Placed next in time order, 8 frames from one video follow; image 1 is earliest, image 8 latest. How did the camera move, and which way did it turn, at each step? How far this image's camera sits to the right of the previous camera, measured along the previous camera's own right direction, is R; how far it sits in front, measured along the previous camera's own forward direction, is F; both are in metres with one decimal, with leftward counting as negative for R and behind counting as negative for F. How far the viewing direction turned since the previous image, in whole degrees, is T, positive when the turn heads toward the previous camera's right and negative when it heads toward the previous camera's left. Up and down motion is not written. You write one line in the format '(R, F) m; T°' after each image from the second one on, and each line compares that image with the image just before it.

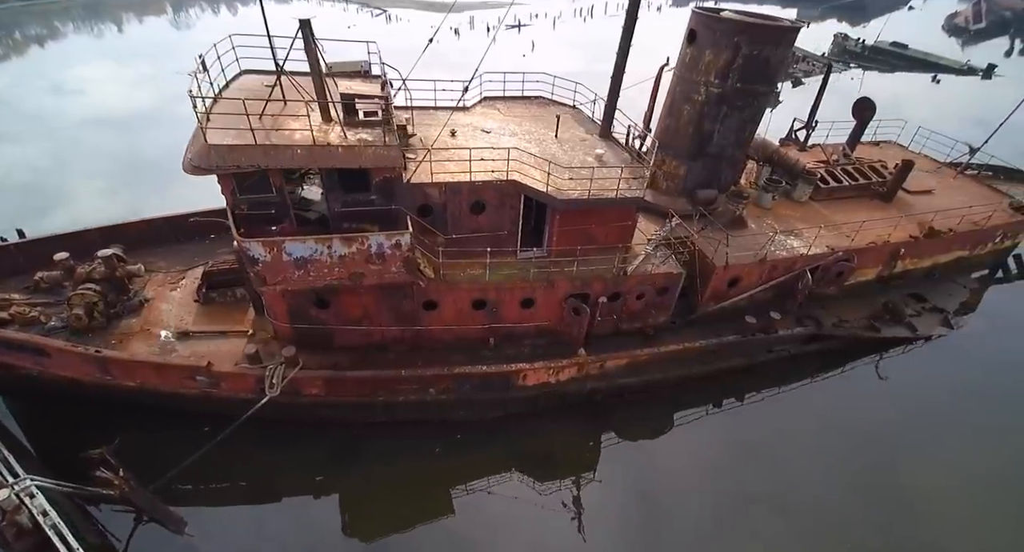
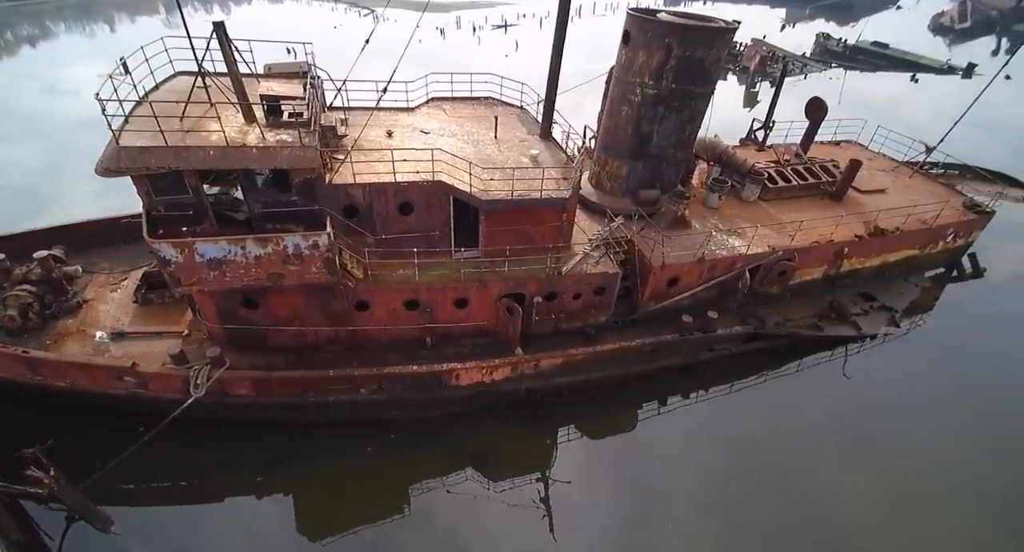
(+1.3, 0.0) m; 0°
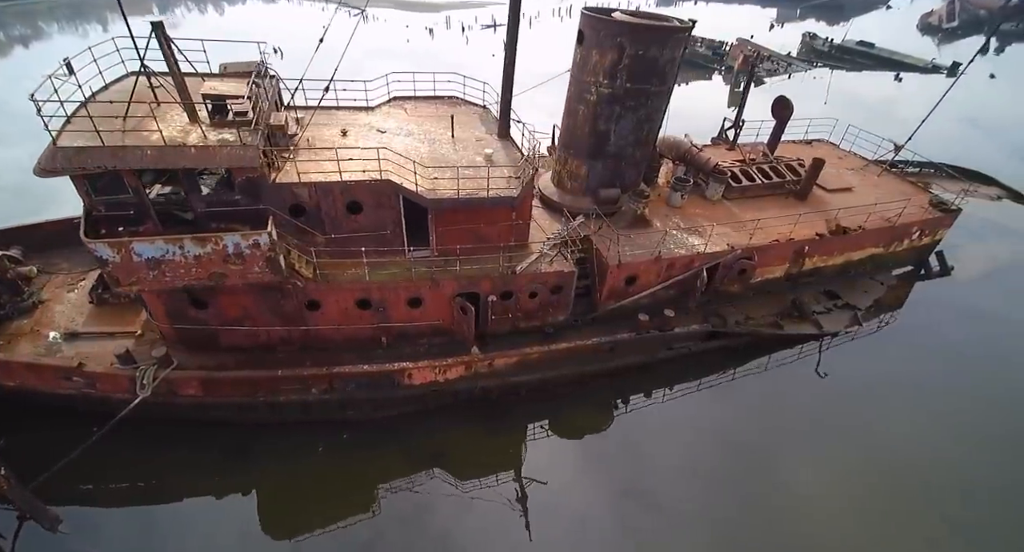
(+0.9, 0.0) m; 0°
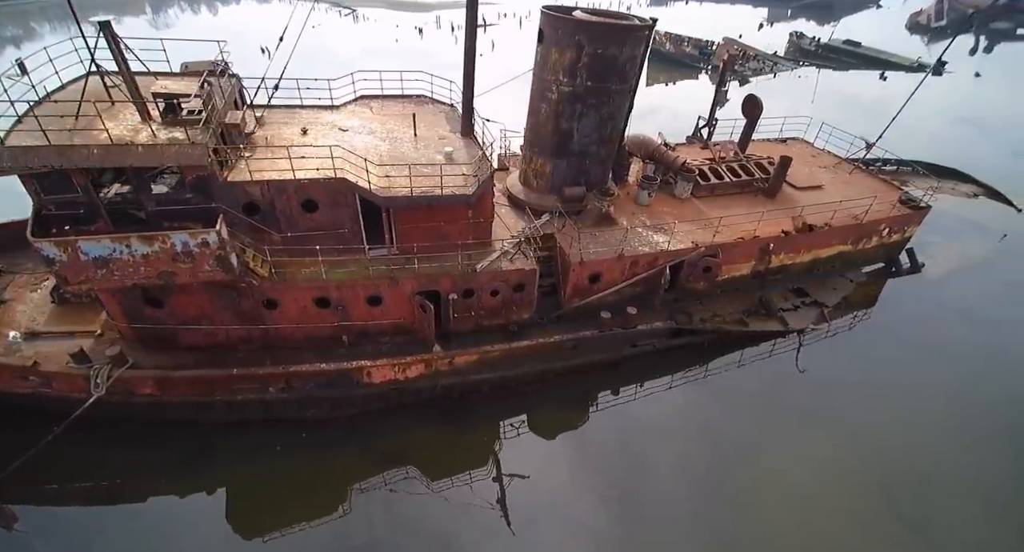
(+0.8, 0.0) m; 0°
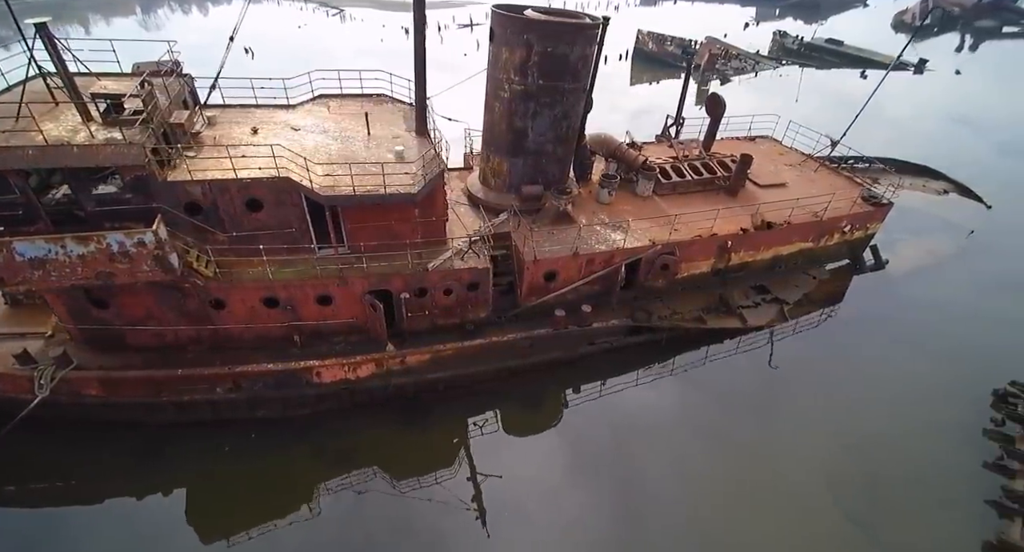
(+0.9, 0.0) m; 0°
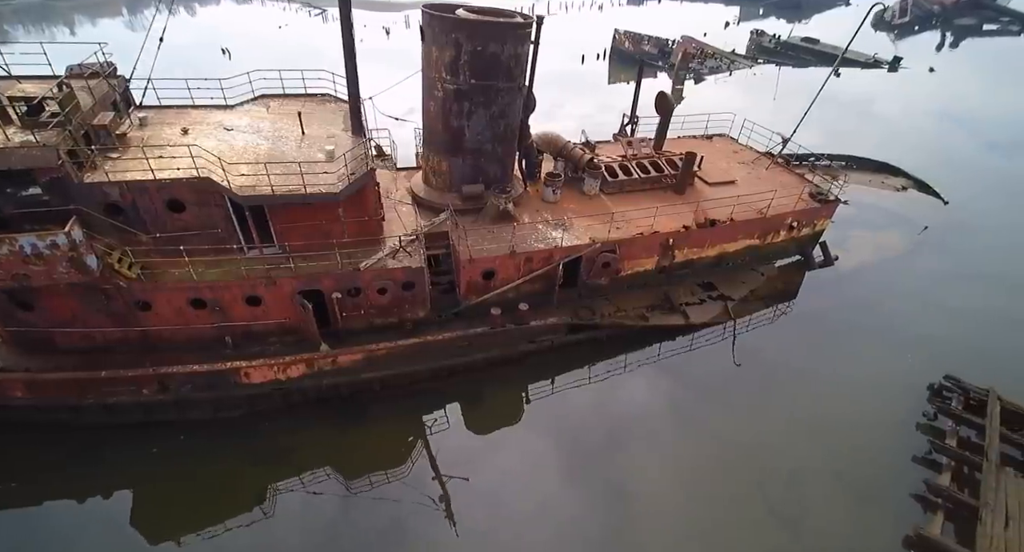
(+1.3, 0.0) m; 0°
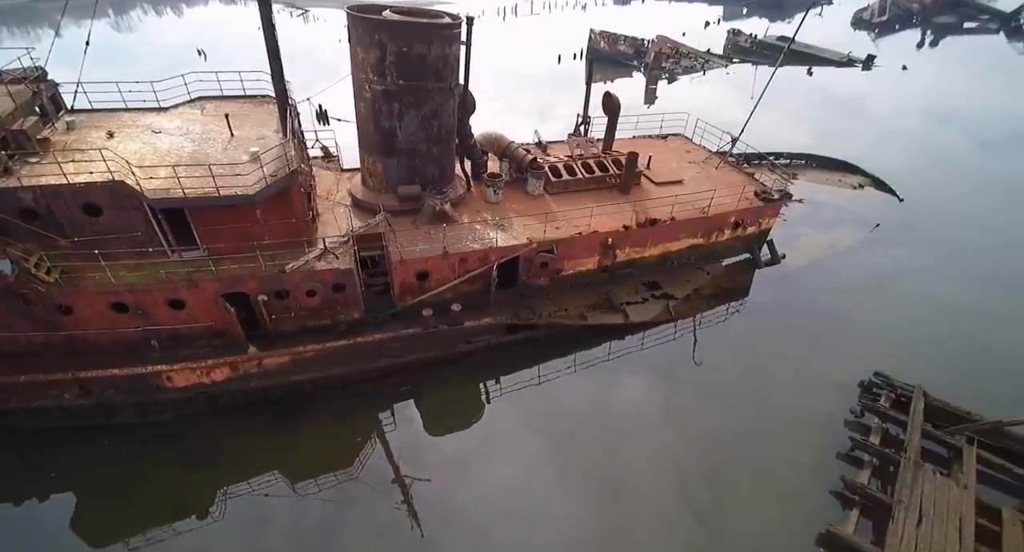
(+1.4, 0.0) m; 0°
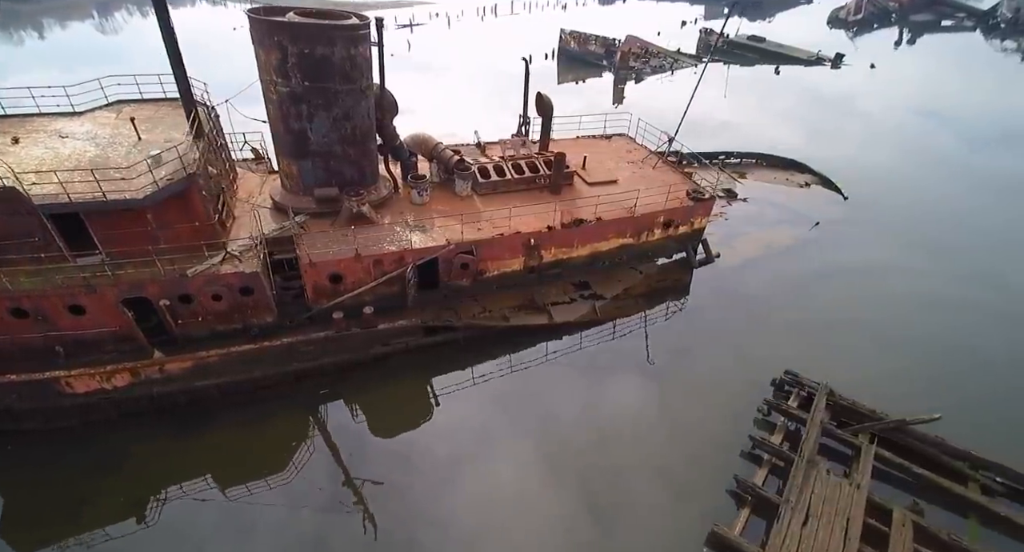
(+1.8, 0.0) m; 0°
